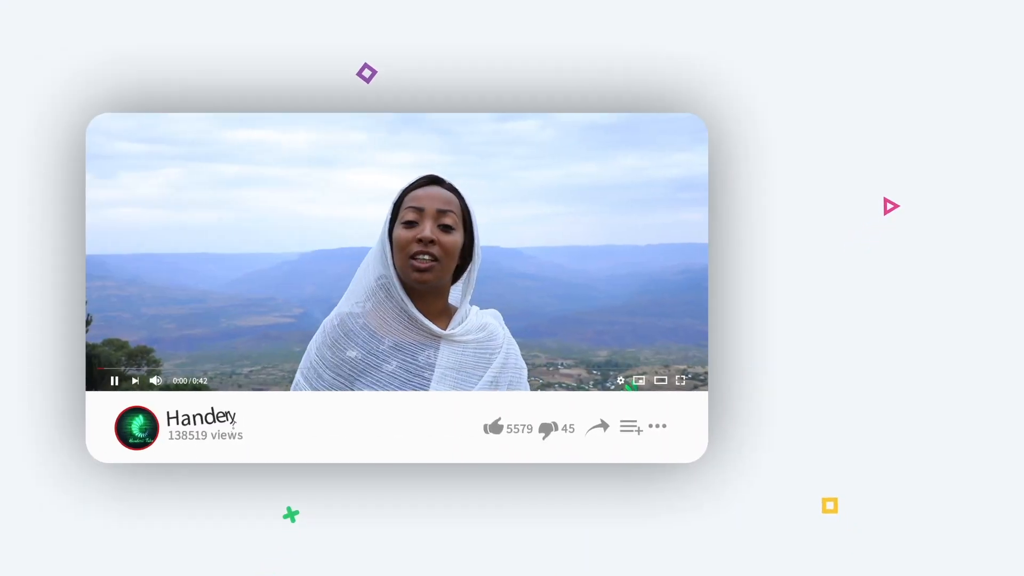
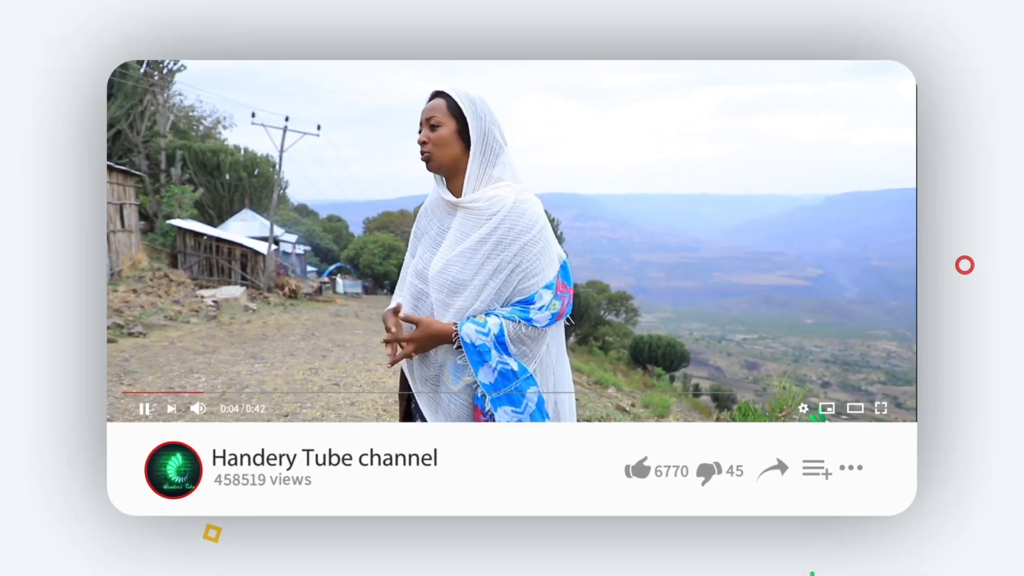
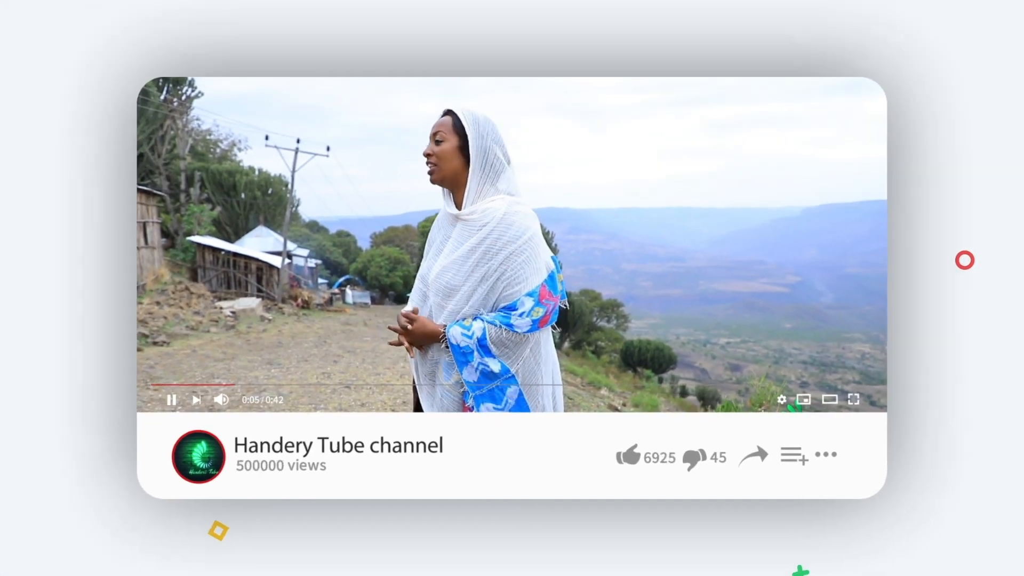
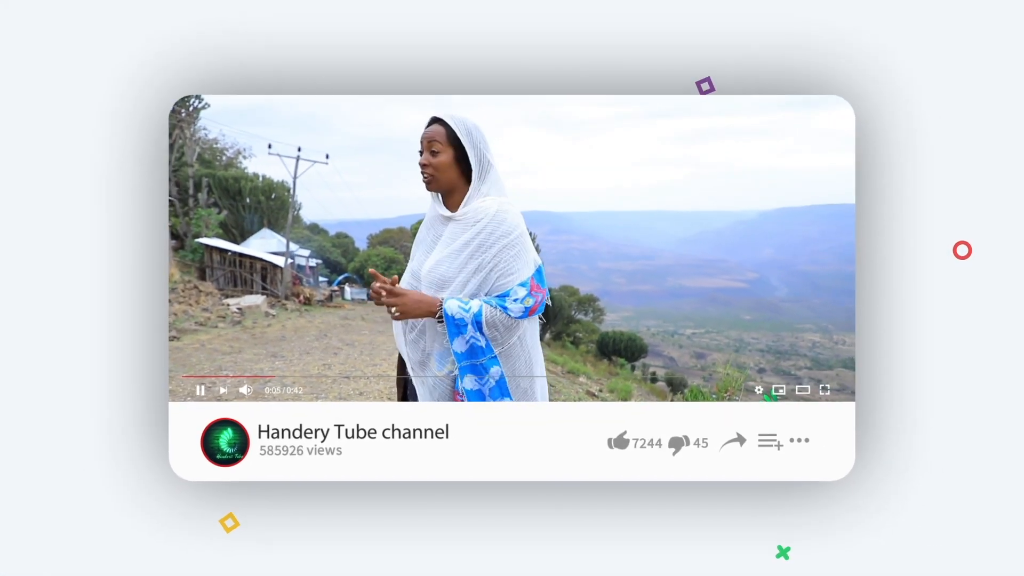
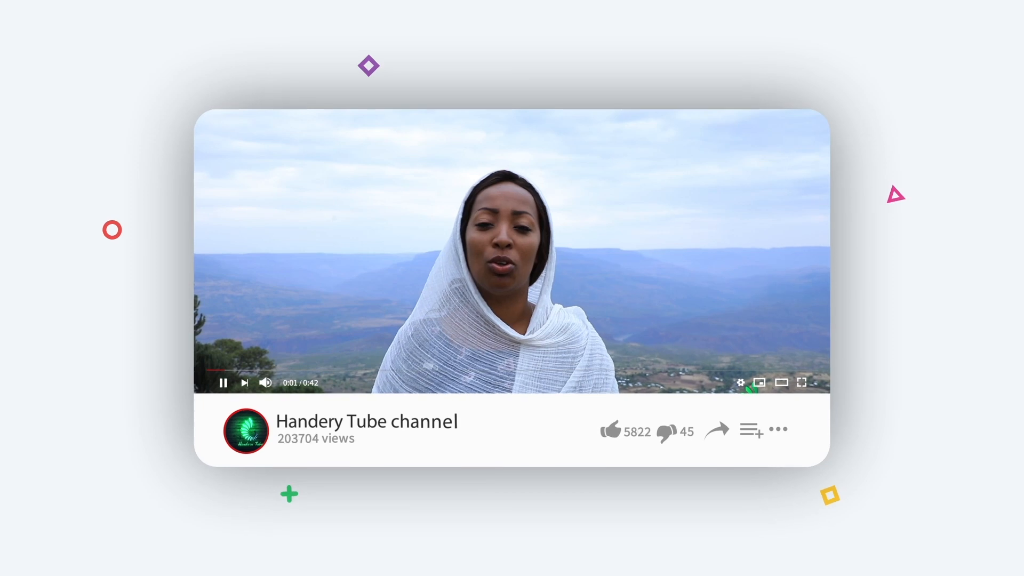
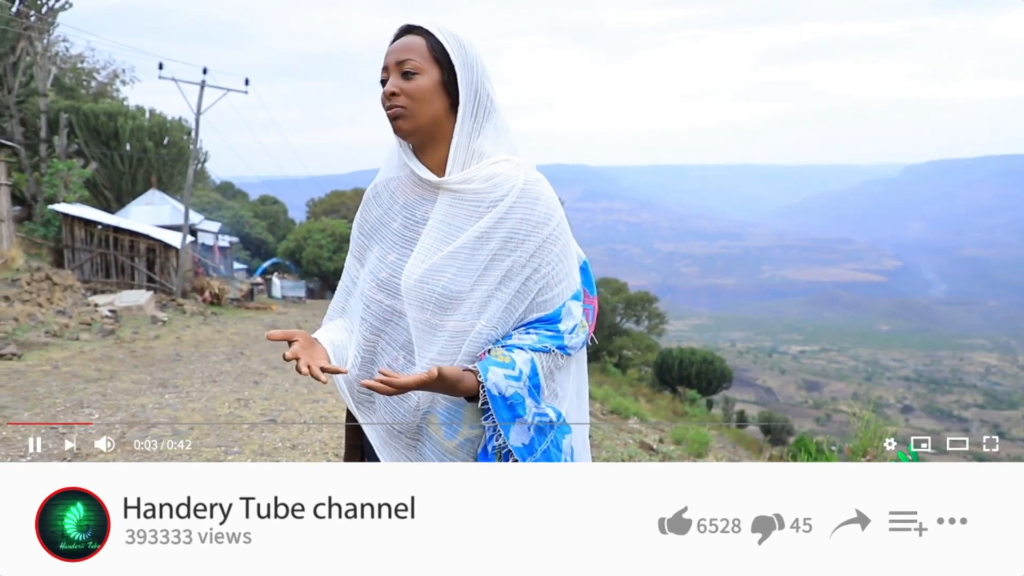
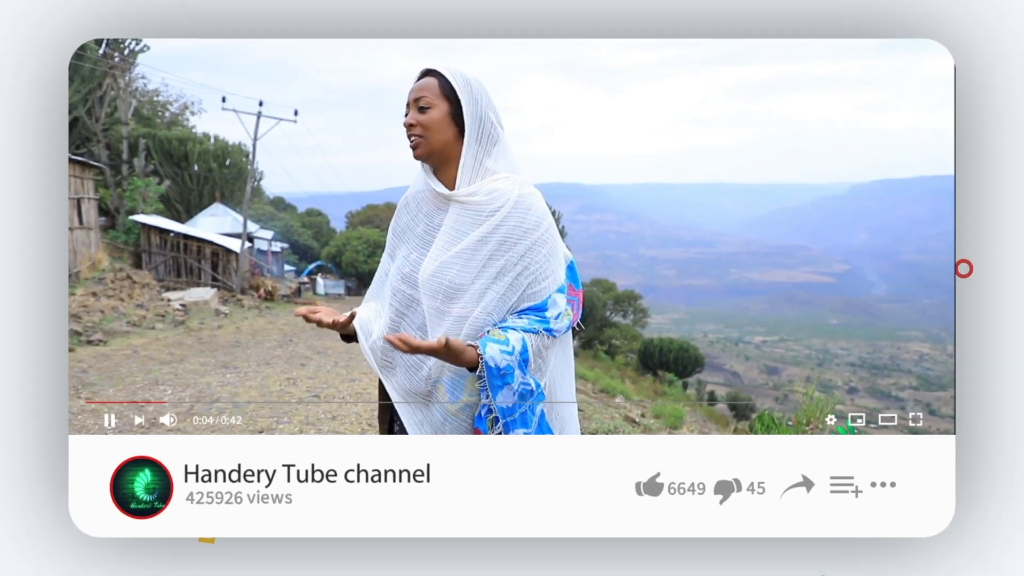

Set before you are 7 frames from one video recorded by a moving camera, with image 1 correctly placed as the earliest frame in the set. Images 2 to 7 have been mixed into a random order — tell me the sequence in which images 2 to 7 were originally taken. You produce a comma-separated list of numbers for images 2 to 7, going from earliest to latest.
5, 6, 7, 2, 3, 4
